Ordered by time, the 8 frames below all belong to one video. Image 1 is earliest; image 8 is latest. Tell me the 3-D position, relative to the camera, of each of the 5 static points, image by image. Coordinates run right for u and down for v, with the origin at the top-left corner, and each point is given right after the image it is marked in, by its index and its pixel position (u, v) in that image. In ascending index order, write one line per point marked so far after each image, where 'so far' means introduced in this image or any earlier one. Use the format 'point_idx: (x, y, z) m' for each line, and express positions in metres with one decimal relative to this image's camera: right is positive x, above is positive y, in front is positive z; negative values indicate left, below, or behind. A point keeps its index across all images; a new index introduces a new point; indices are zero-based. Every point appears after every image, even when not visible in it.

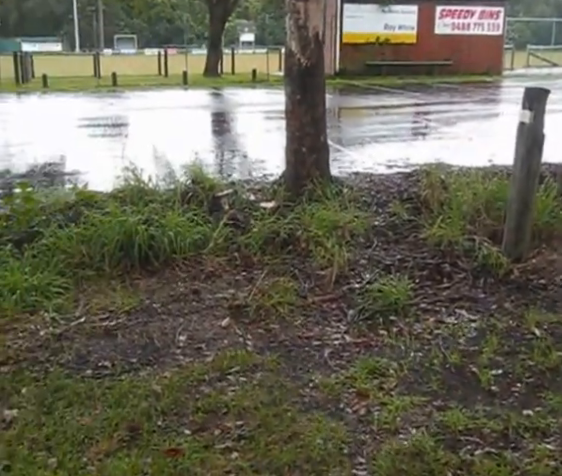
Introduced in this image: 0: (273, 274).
0: (0.0, -0.2, +4.2) m
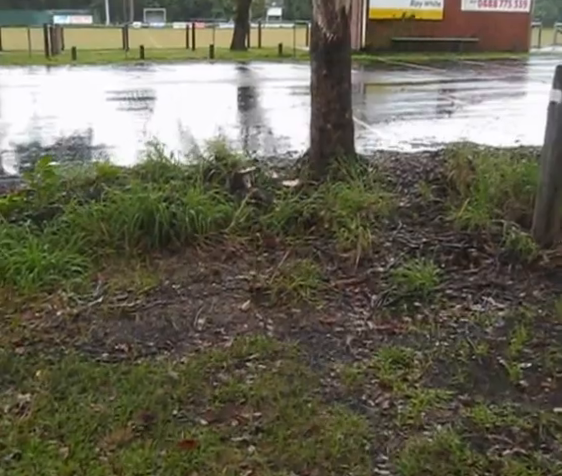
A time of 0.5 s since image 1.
0: (+0.1, -0.1, +4.1) m
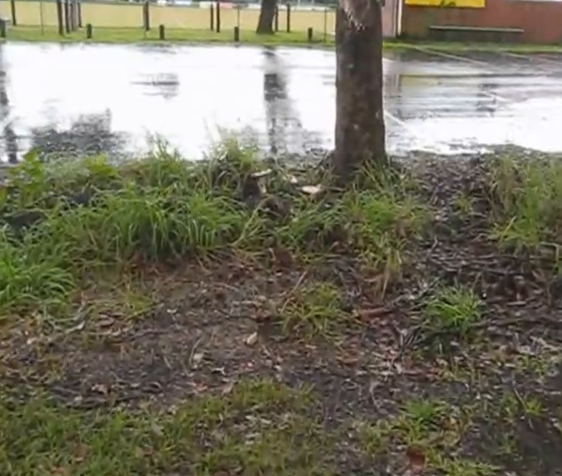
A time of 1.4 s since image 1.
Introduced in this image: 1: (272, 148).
0: (+0.2, -0.2, +3.6) m
1: (-0.1, +0.7, +6.1) m
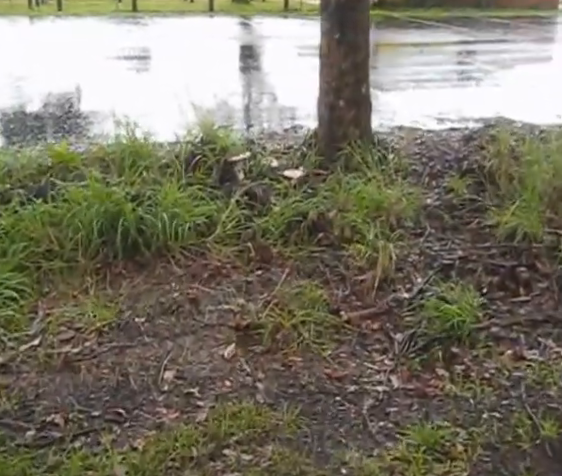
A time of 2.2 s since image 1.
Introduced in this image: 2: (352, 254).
0: (+0.1, -0.2, +3.2) m
1: (-0.2, +0.9, +5.7) m
2: (+0.3, -0.1, +3.4) m
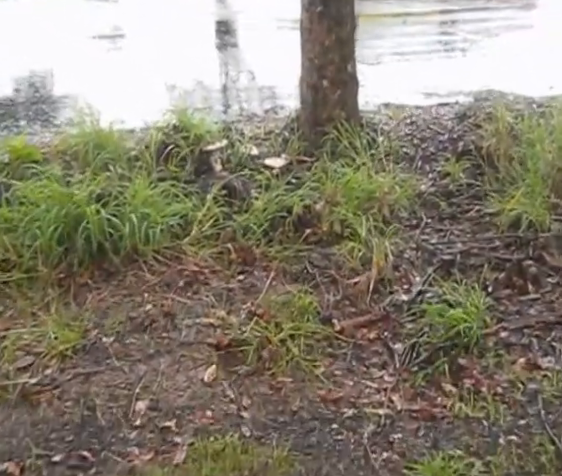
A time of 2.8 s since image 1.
0: (0.0, -0.2, +2.9) m
1: (-0.4, +0.9, +5.3) m
2: (+0.3, -0.1, +3.1) m
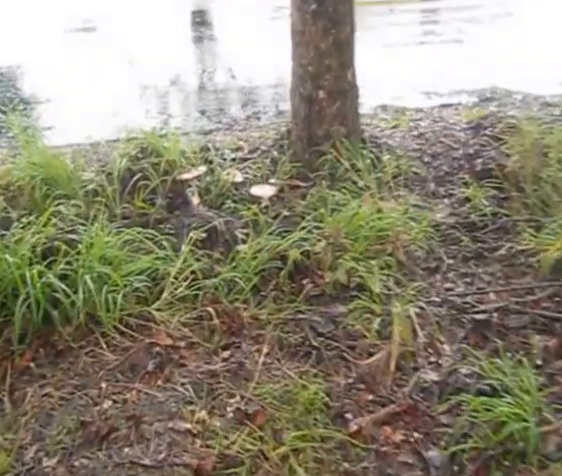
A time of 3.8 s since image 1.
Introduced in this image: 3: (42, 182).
0: (0.0, -0.4, +2.3) m
1: (-0.5, +0.8, +4.7) m
2: (+0.2, -0.3, +2.5) m
3: (-0.9, +0.2, +2.9) m
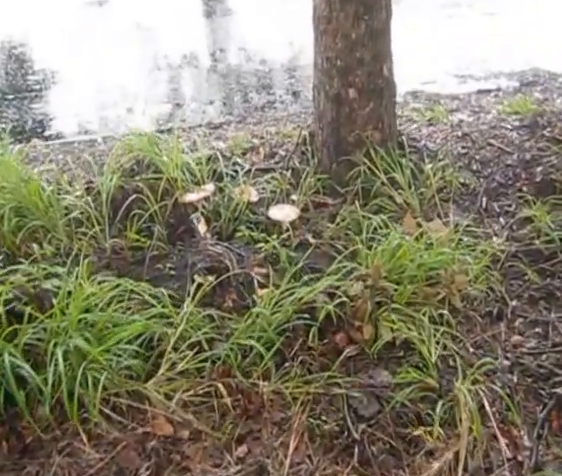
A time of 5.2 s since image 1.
0: (+0.1, -0.5, +1.8) m
1: (-0.4, +0.7, +4.1) m
2: (+0.3, -0.4, +1.9) m
3: (-0.9, +0.1, +2.4) m
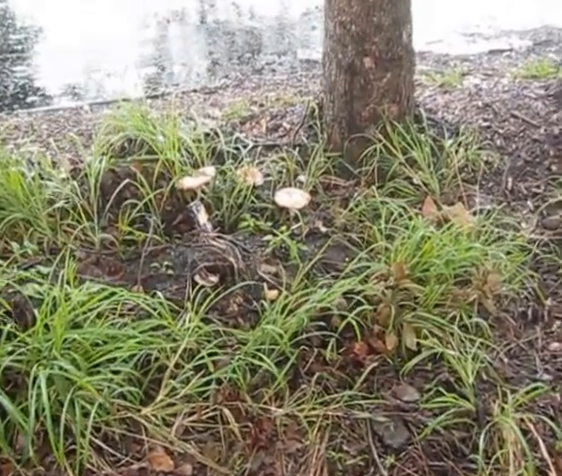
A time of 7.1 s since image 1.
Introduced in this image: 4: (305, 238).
0: (+0.1, -0.5, +1.5) m
1: (-0.4, +0.8, +3.8) m
2: (+0.4, -0.4, +1.7) m
3: (-0.8, +0.1, +2.1) m
4: (+0.1, 0.0, +2.2) m
